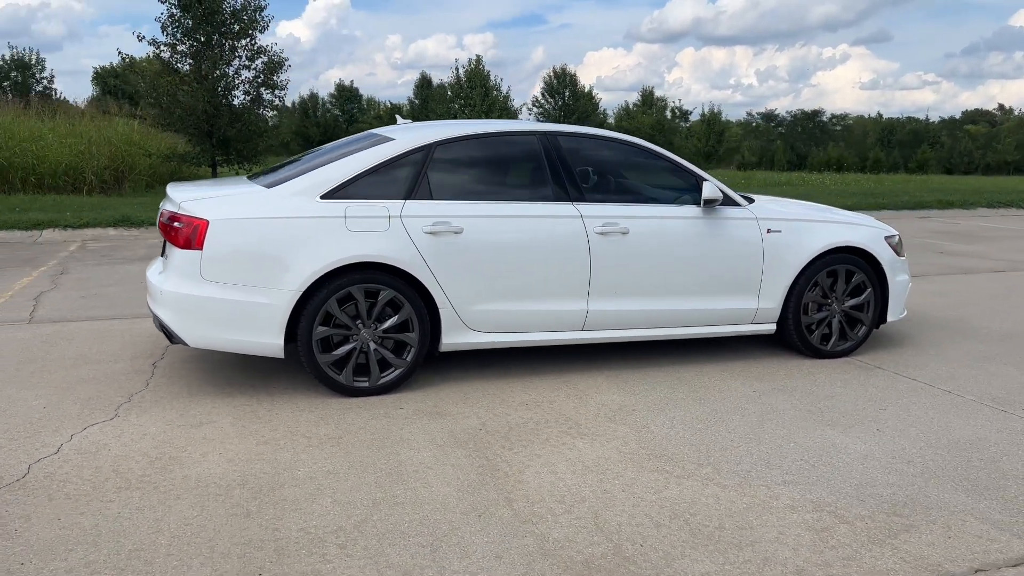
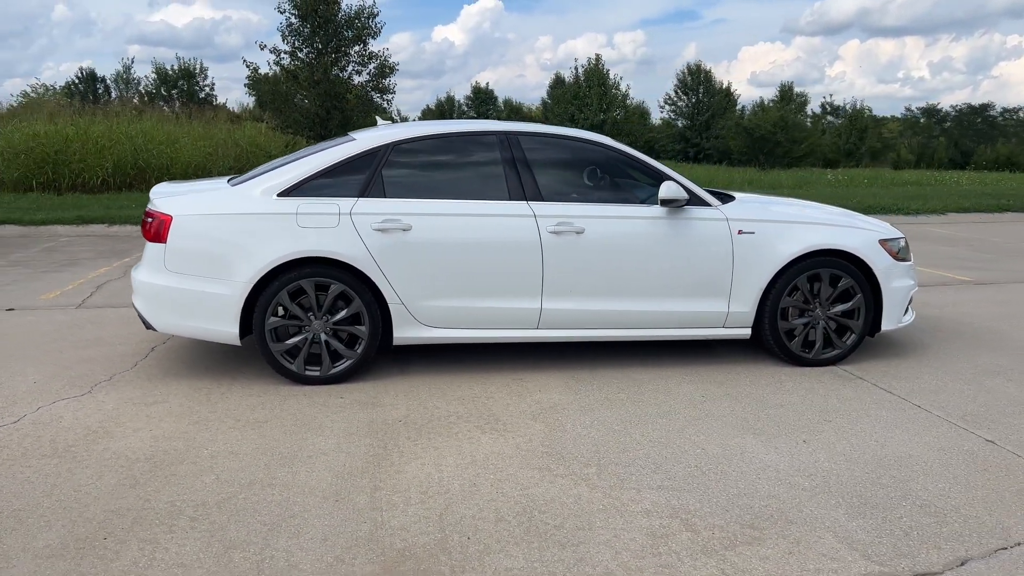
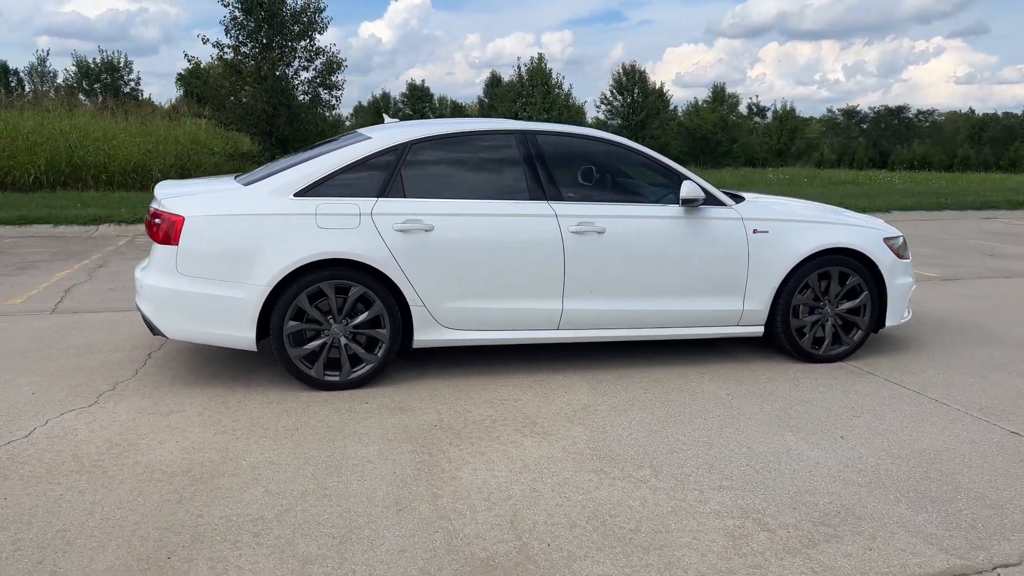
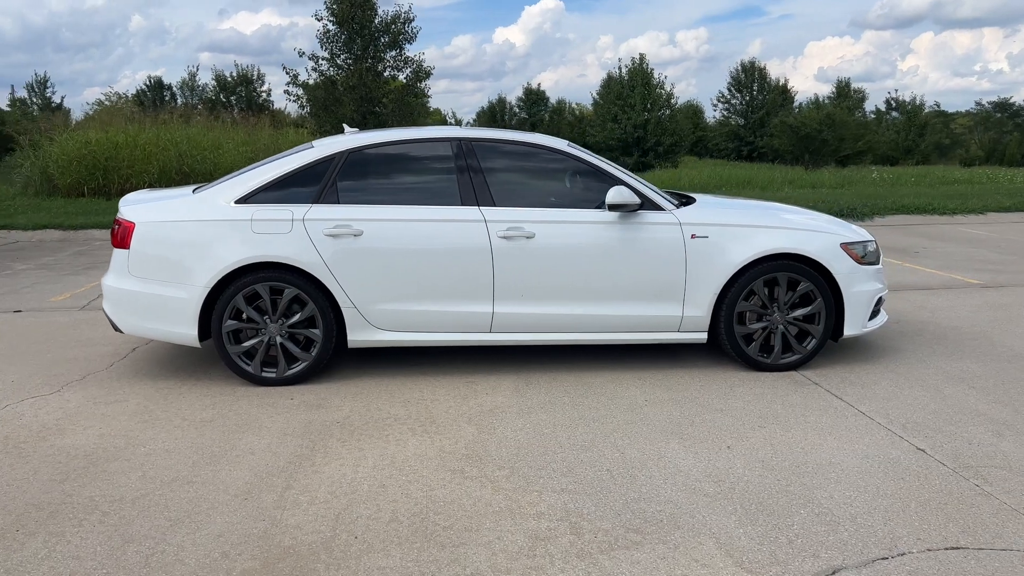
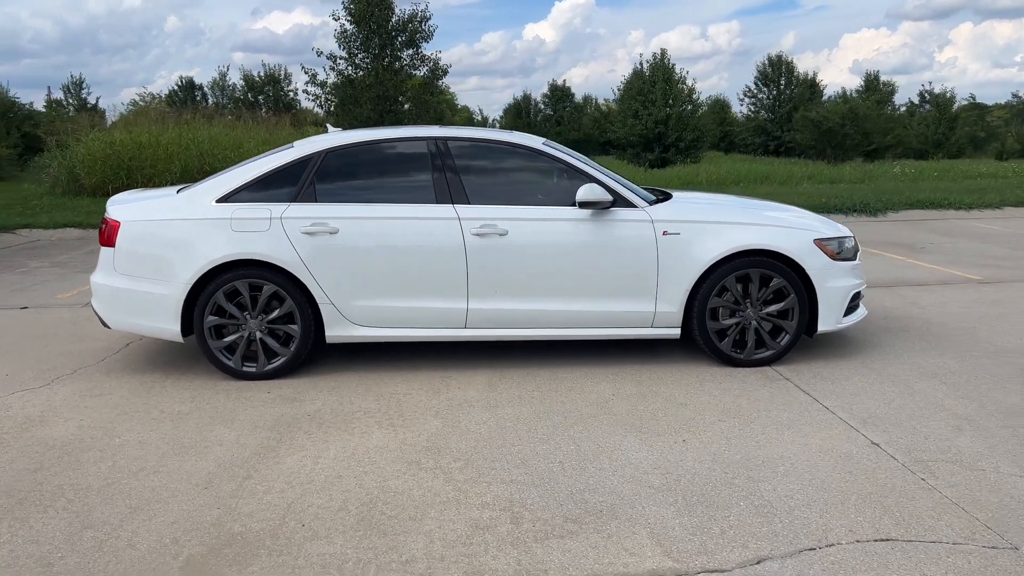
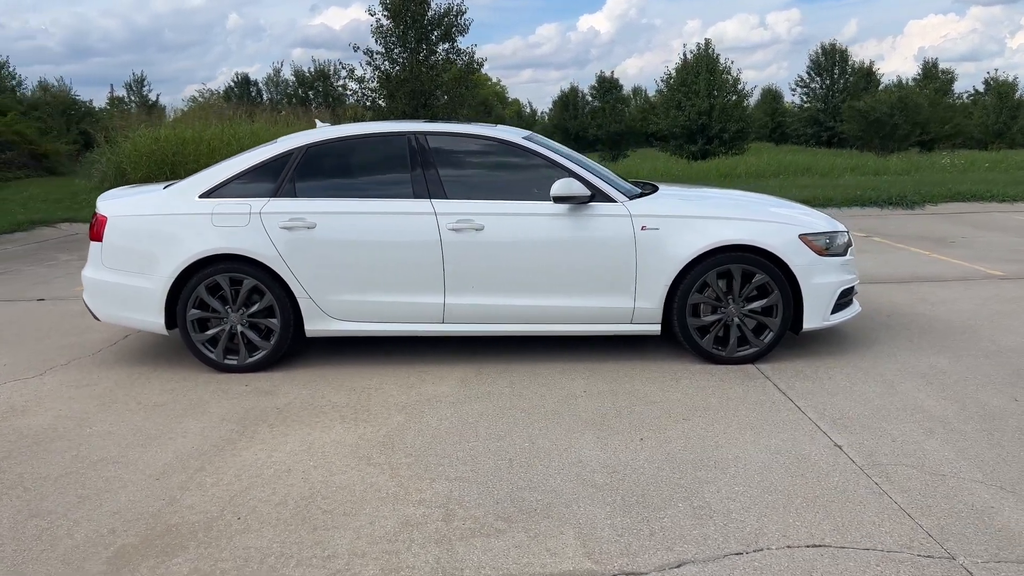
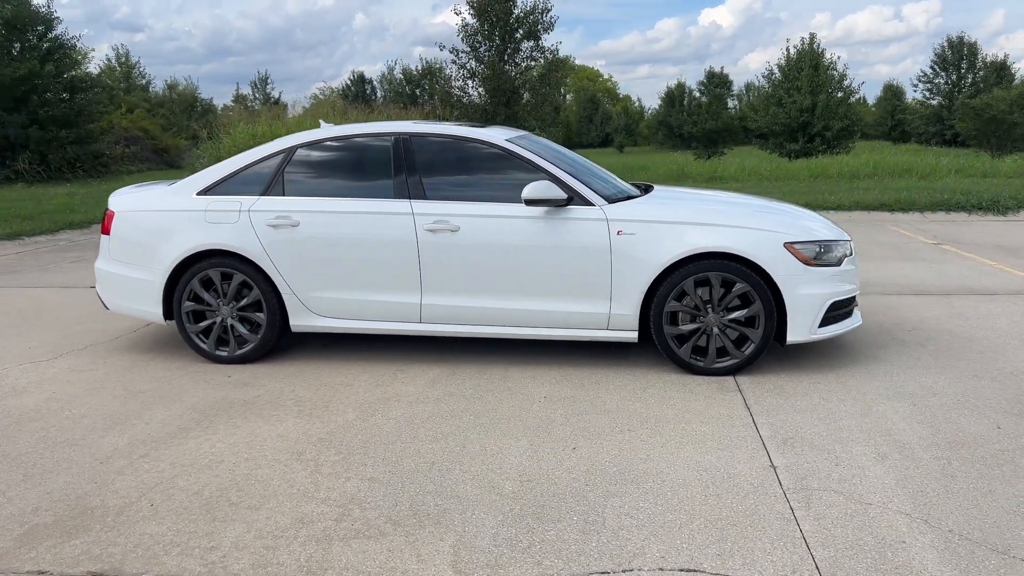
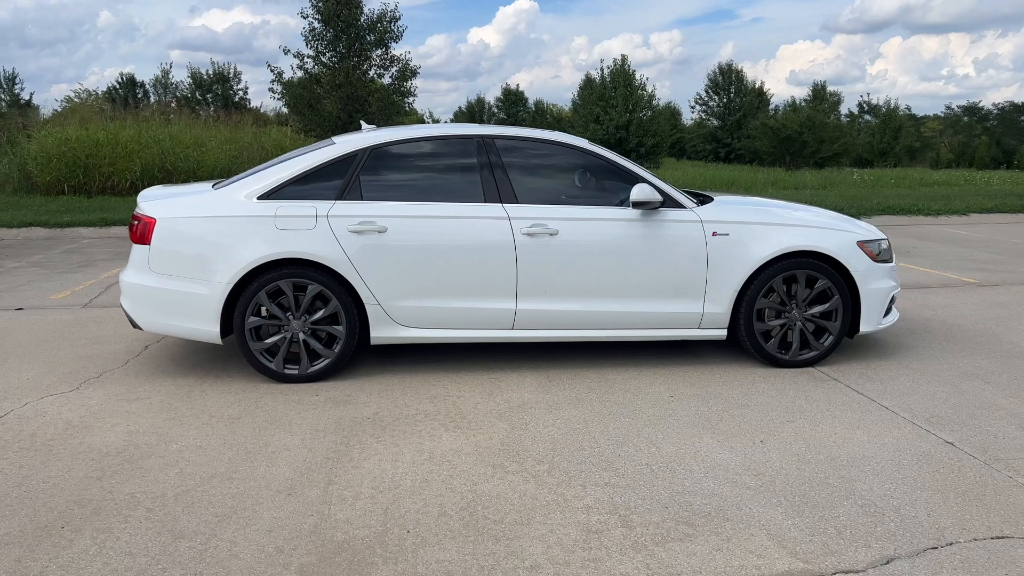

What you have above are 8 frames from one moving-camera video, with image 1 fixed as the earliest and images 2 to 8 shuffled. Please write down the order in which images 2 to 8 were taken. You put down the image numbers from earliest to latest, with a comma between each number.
3, 2, 8, 4, 5, 6, 7
